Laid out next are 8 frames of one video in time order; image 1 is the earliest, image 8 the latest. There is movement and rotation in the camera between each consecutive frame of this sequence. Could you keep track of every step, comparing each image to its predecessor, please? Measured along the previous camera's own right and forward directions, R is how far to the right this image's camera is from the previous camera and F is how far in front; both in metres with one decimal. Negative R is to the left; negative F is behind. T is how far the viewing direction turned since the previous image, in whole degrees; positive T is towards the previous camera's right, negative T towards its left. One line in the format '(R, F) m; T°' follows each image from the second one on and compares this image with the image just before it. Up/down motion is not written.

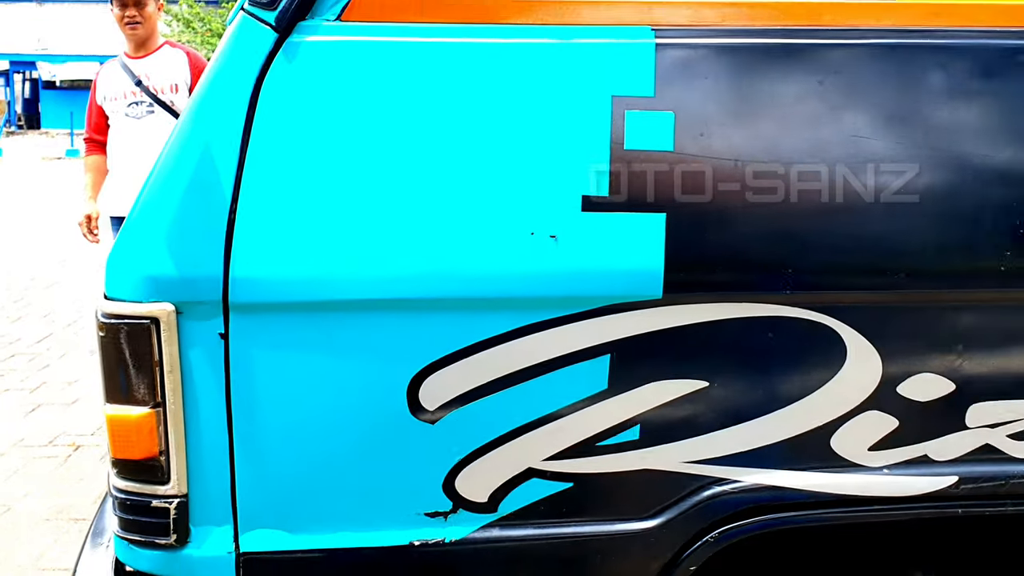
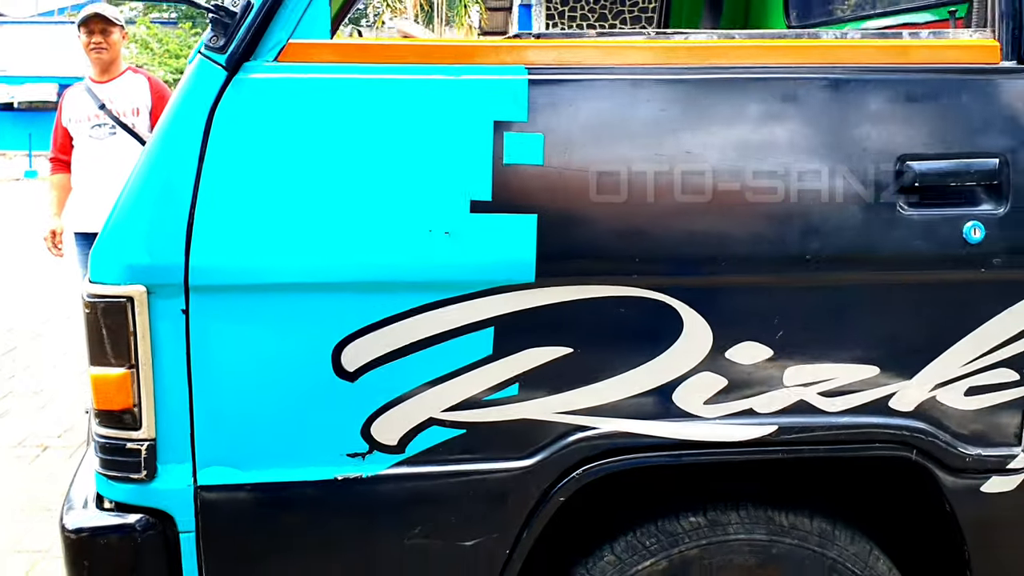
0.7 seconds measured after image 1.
(+0.1, -0.4) m; +2°
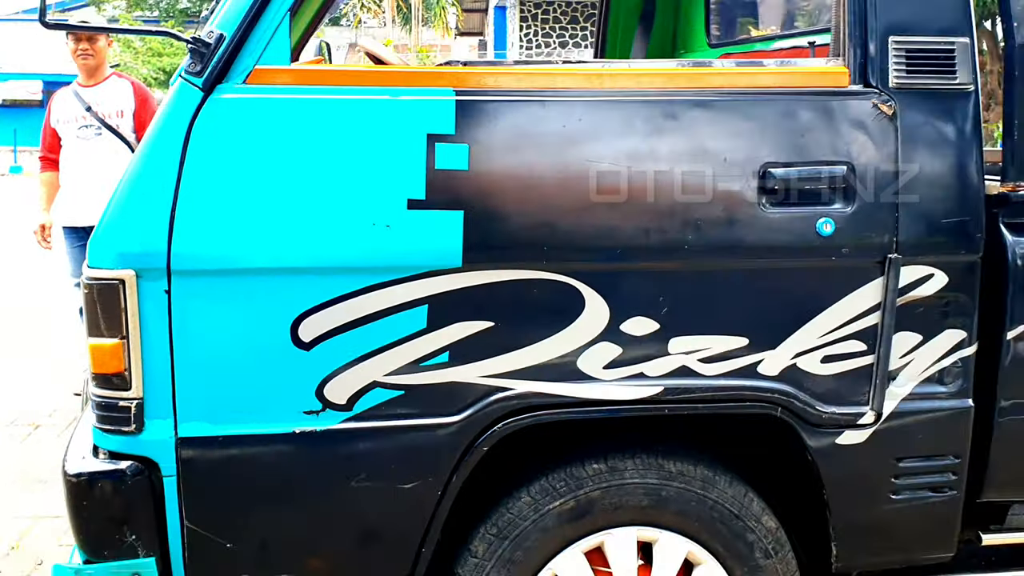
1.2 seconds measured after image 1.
(+0.1, -0.3) m; +1°
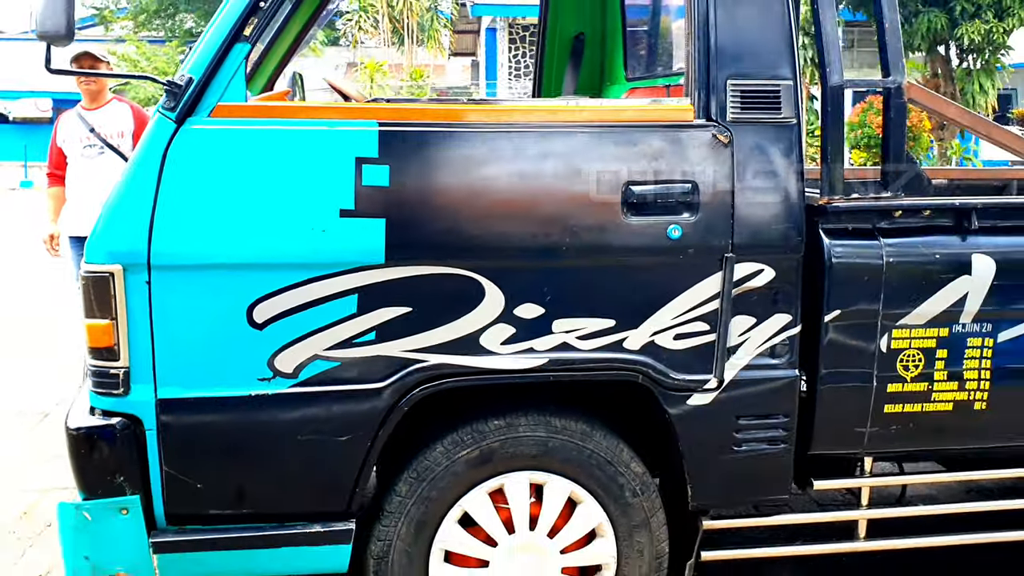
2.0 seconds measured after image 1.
(+0.2, -0.5) m; 0°
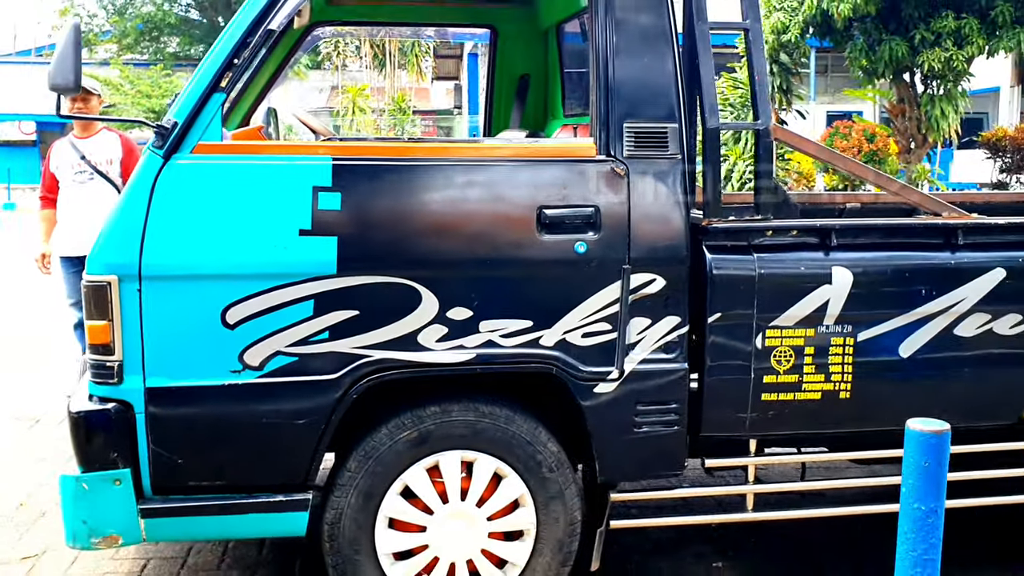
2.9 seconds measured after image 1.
(+0.1, -0.5) m; +1°
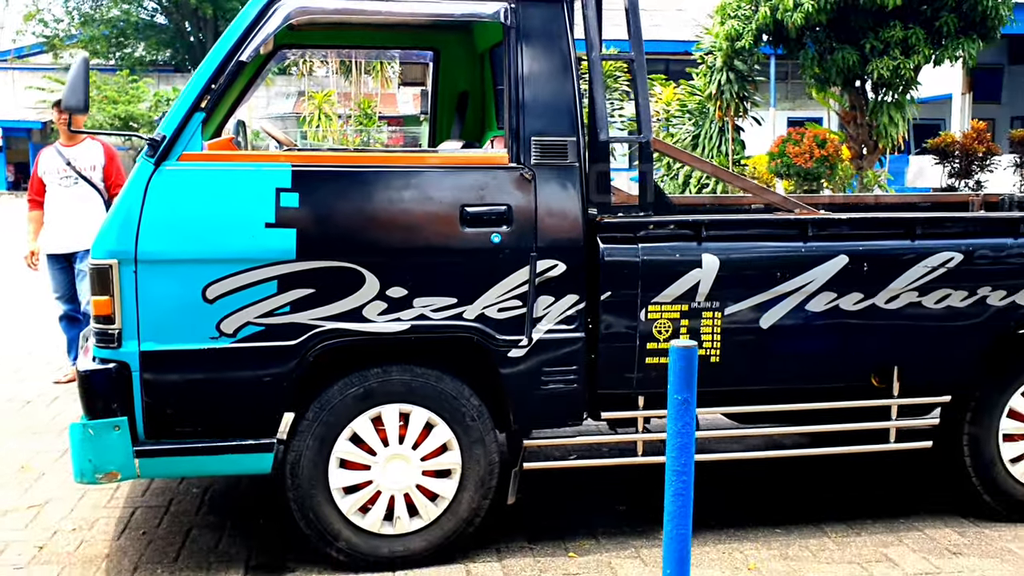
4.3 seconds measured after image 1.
(+0.1, -0.7) m; +1°
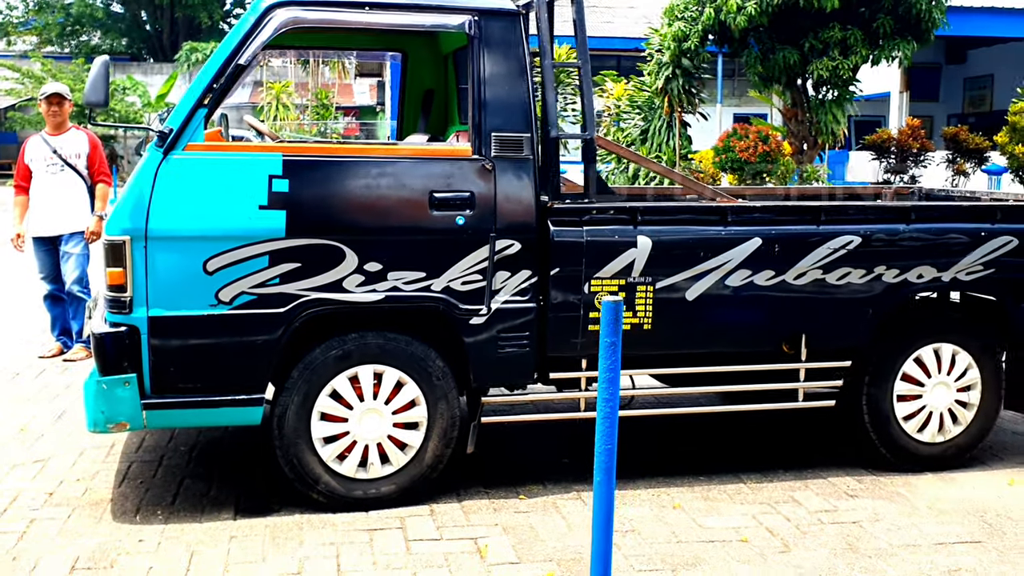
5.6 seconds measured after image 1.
(0.0, -0.6) m; +2°
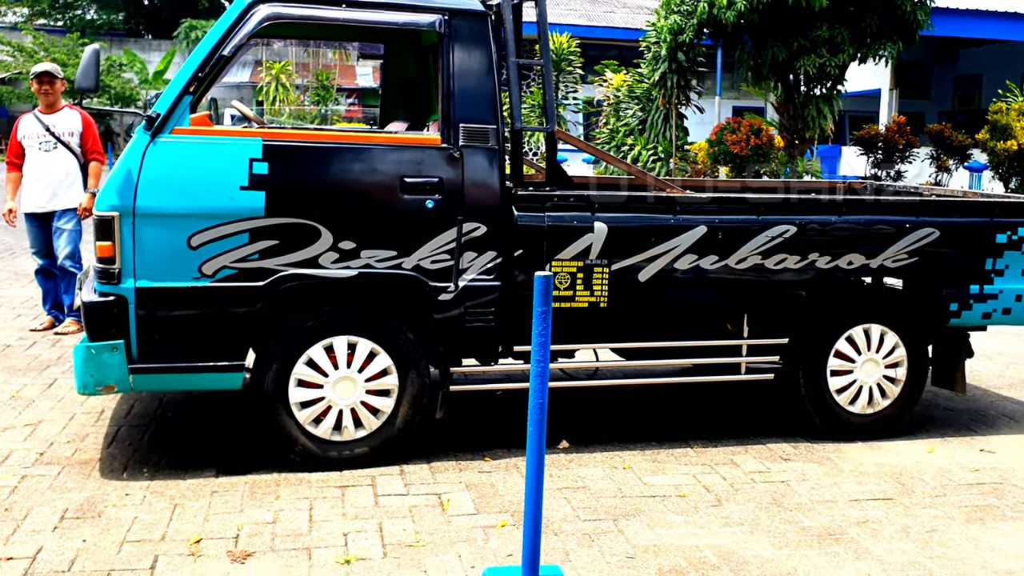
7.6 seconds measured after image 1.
(+0.1, -0.3) m; 0°
